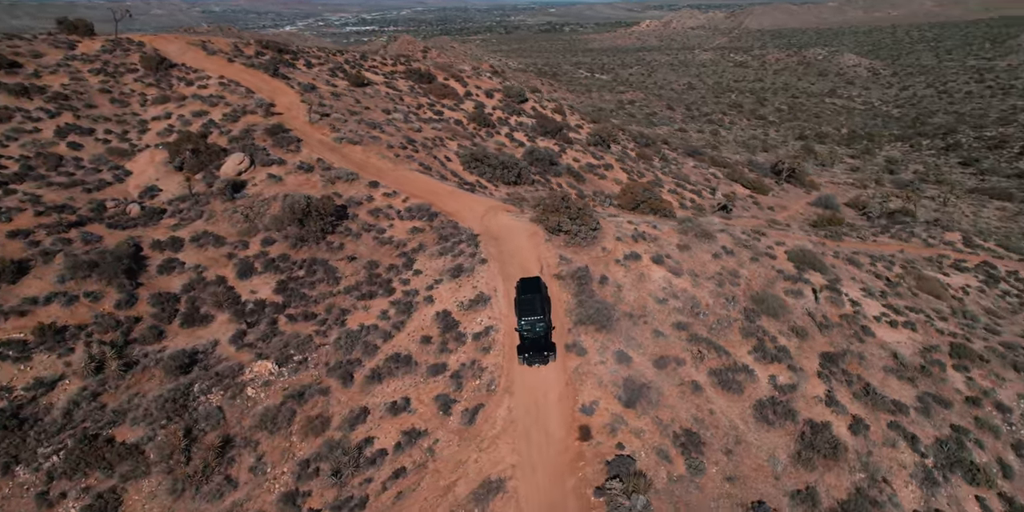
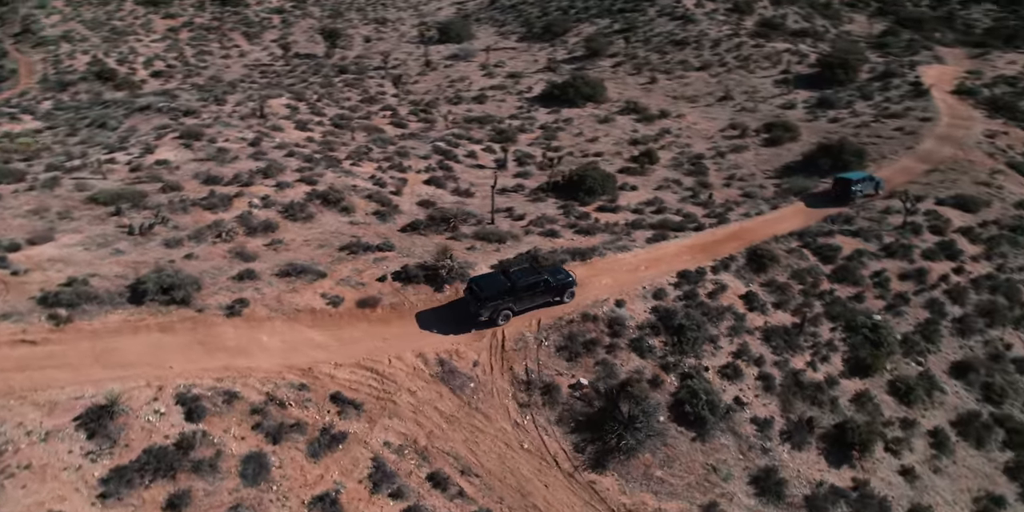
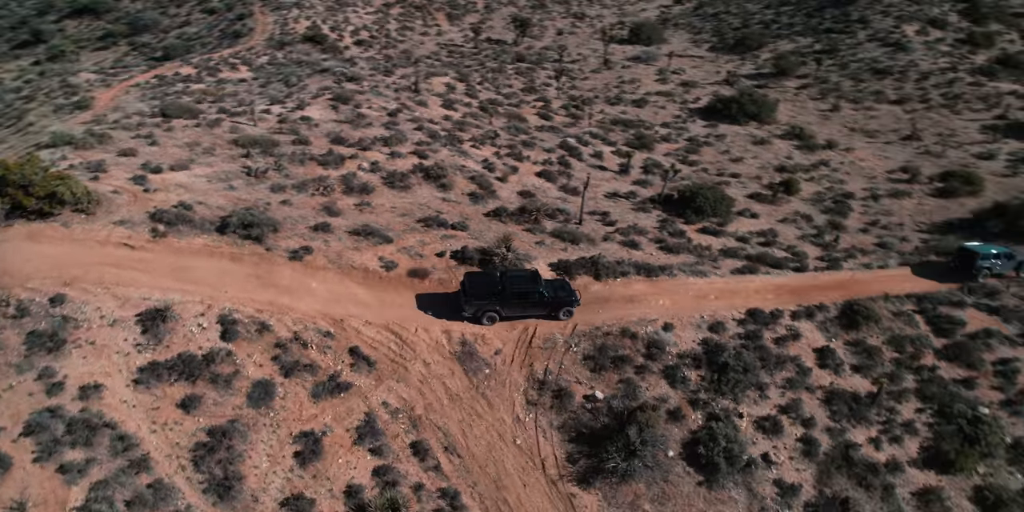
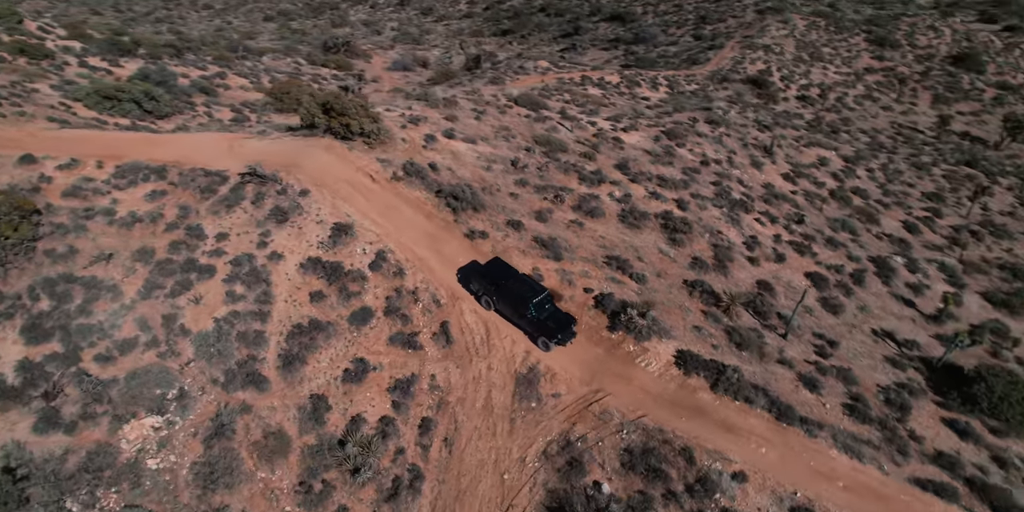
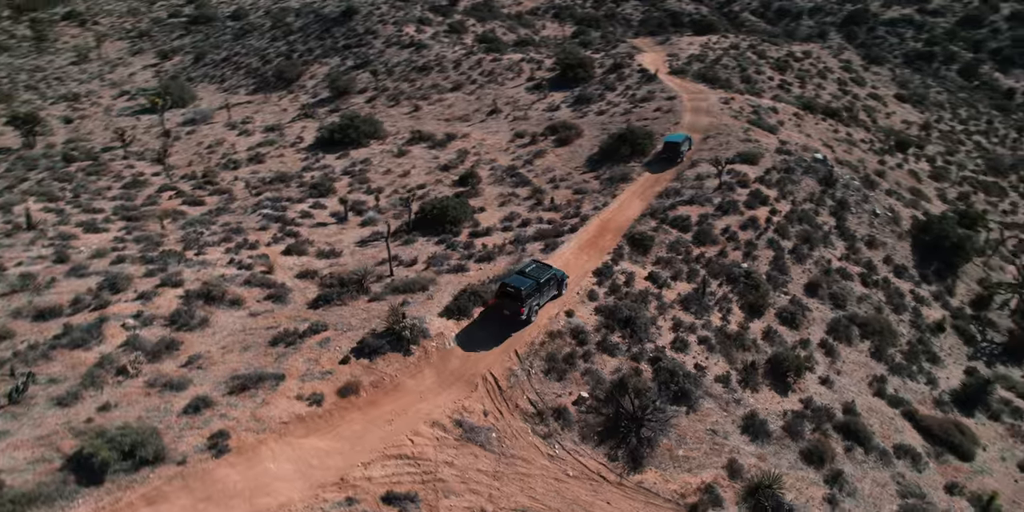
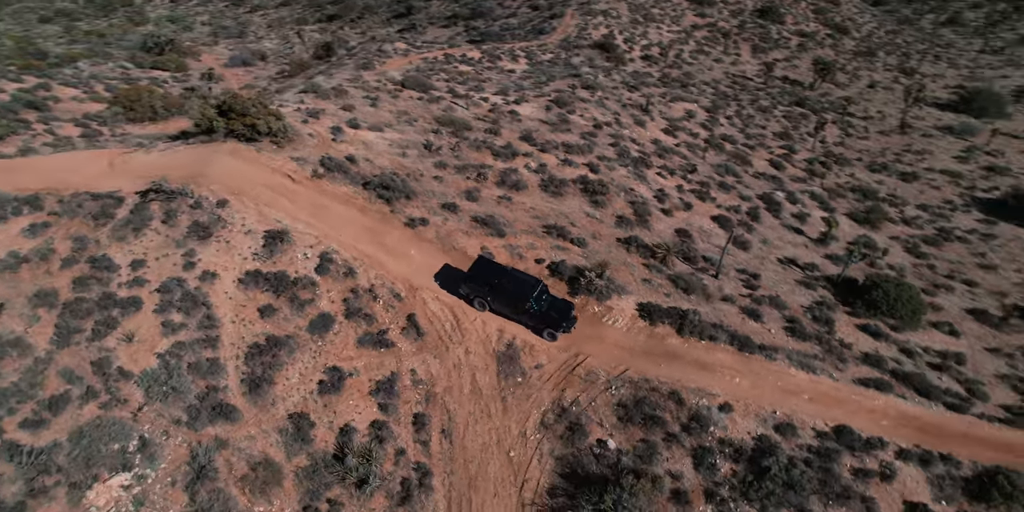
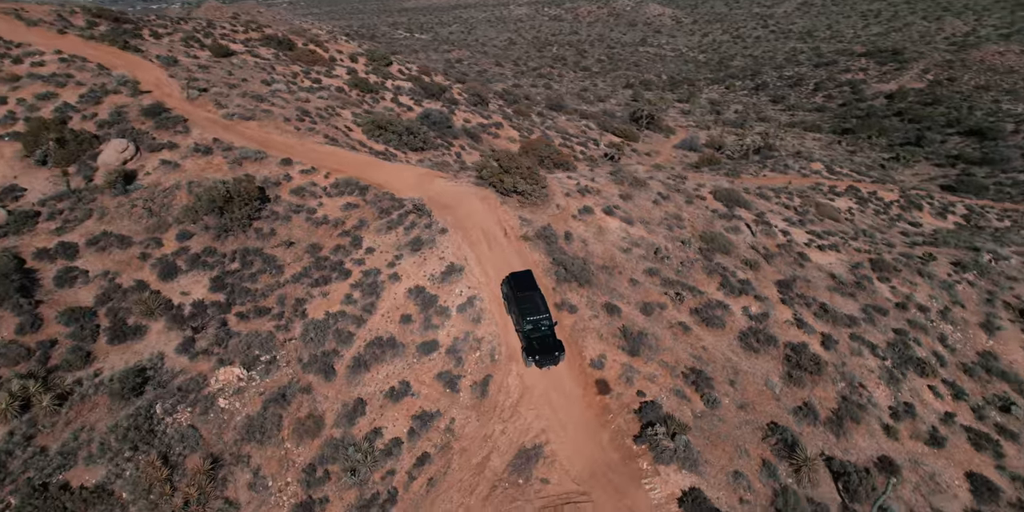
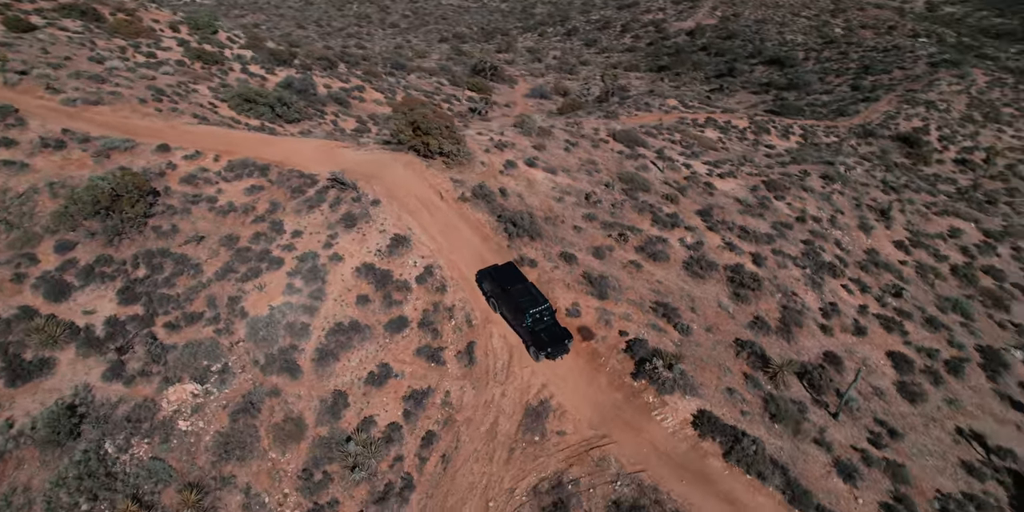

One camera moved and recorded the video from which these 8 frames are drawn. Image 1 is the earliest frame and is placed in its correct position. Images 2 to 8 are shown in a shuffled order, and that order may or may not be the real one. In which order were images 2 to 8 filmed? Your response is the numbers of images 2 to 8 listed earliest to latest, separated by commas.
7, 8, 4, 6, 3, 2, 5
